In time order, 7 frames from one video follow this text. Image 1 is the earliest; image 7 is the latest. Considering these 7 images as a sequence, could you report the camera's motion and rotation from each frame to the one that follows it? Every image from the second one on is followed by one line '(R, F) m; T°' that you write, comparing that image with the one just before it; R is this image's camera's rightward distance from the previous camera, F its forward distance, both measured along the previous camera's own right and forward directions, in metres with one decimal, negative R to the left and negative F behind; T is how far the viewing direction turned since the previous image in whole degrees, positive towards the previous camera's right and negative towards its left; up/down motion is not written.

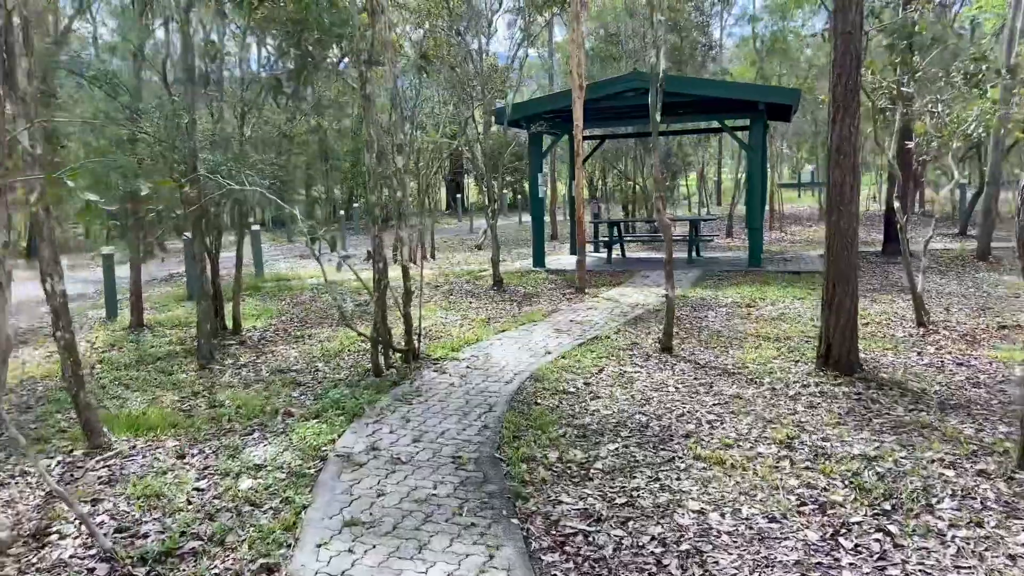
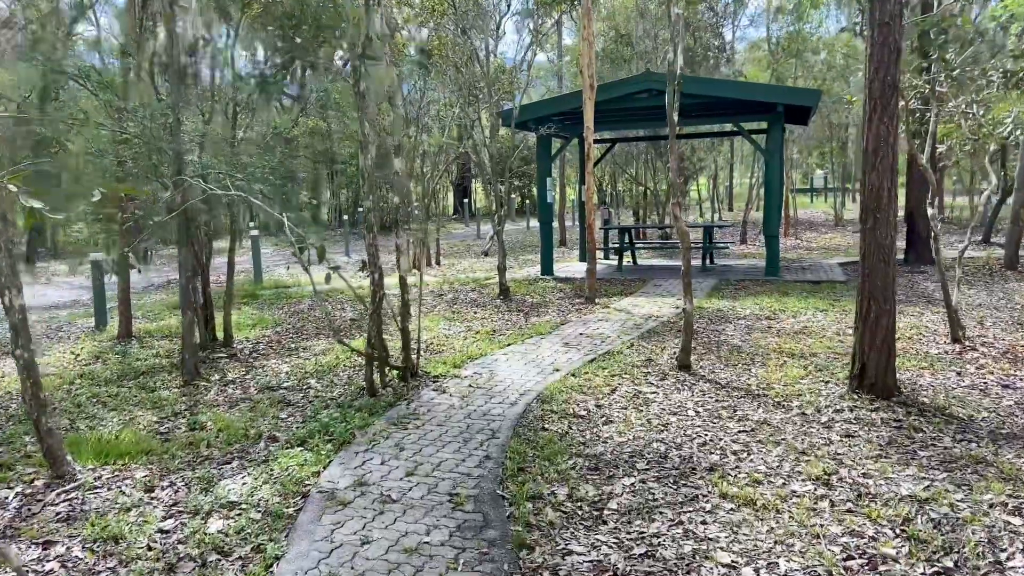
(0.0, +0.4) m; -1°
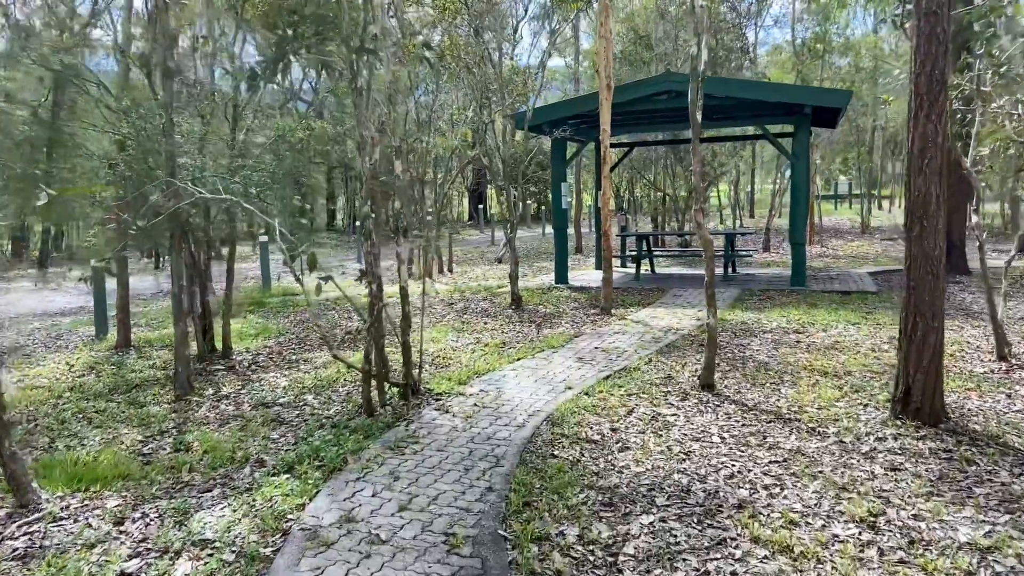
(0.0, +0.3) m; -1°
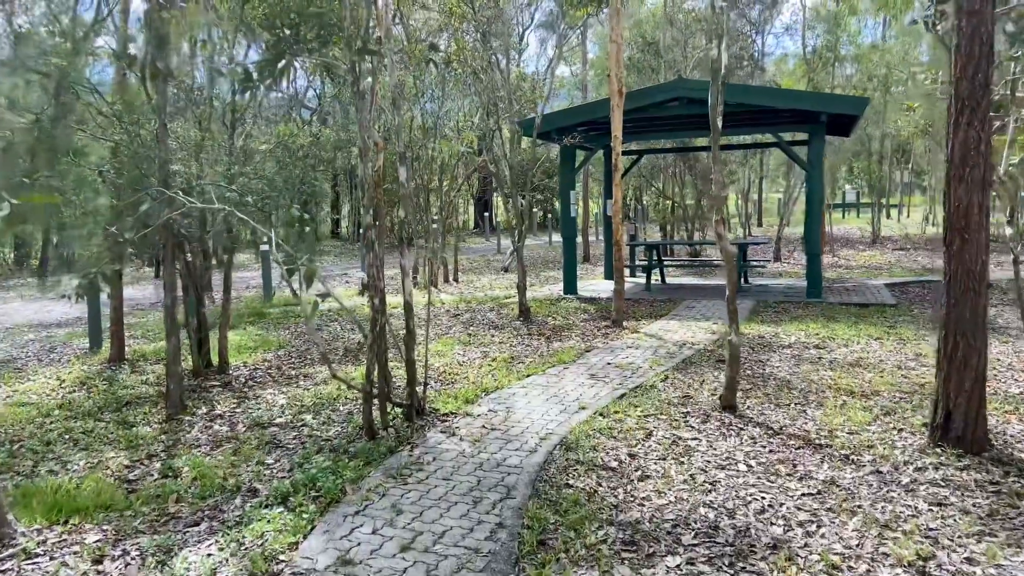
(0.0, +0.3) m; 0°
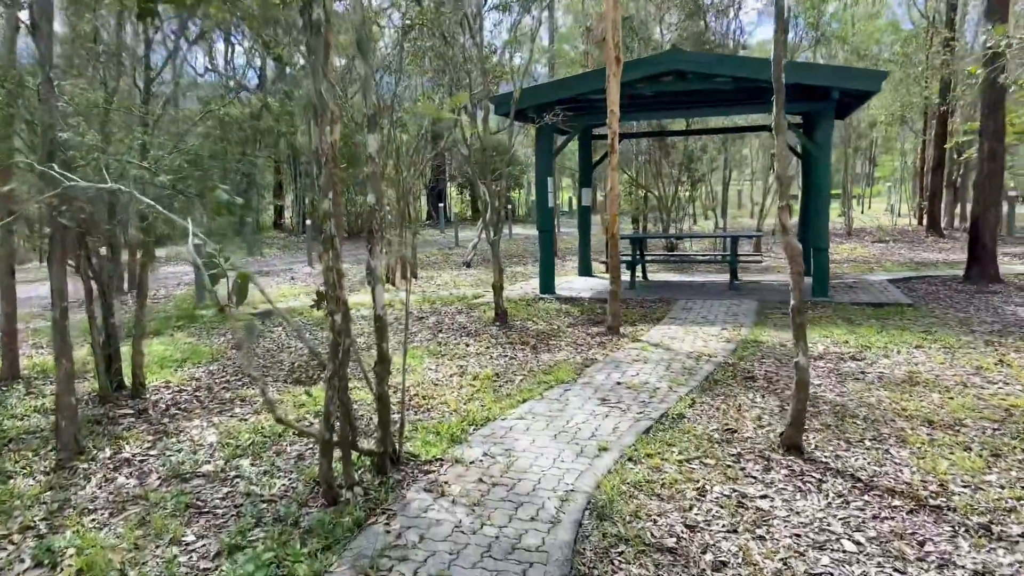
(-0.2, +1.1) m; +4°
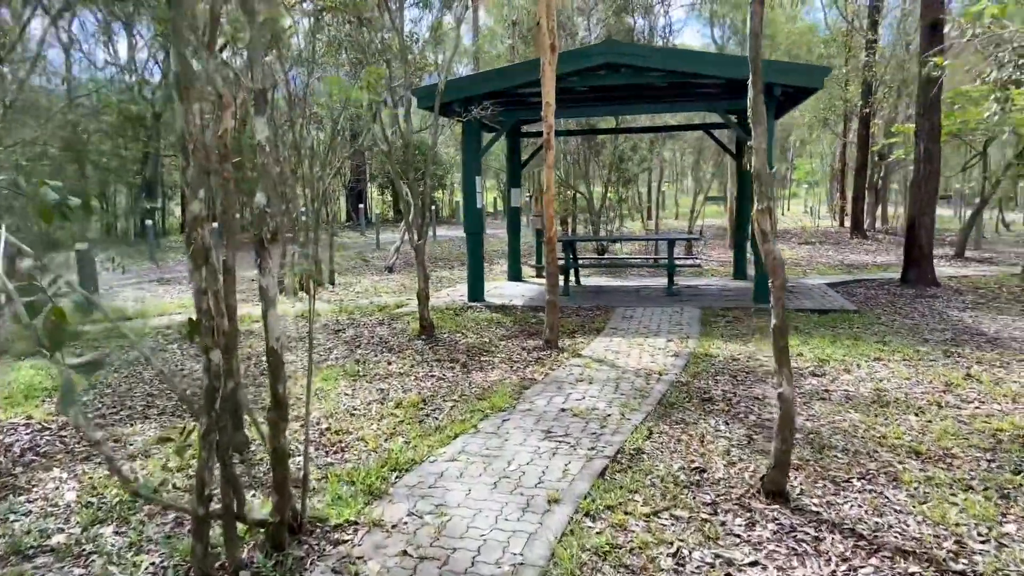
(0.0, +0.6) m; +6°
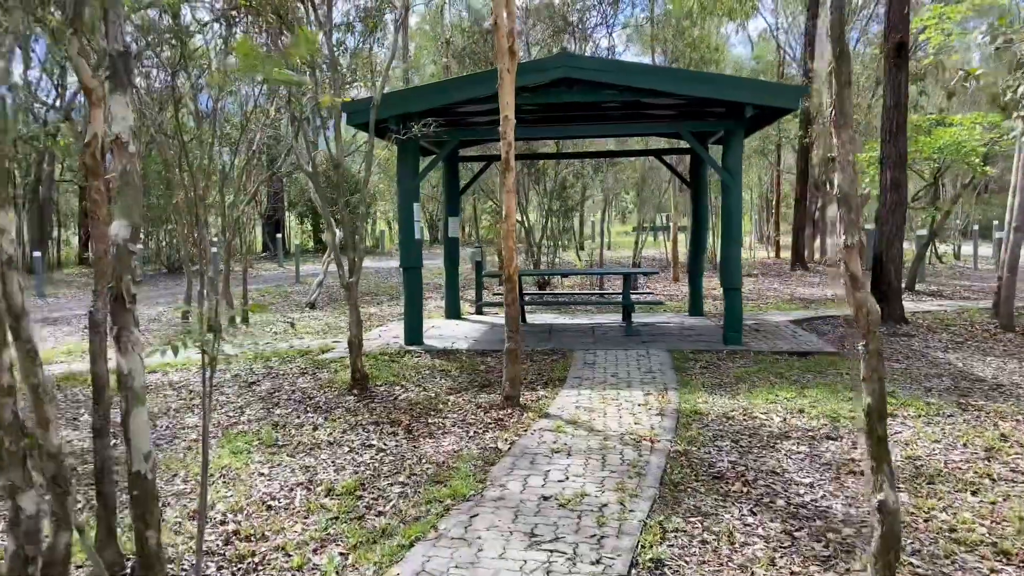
(-0.2, +0.9) m; +6°
